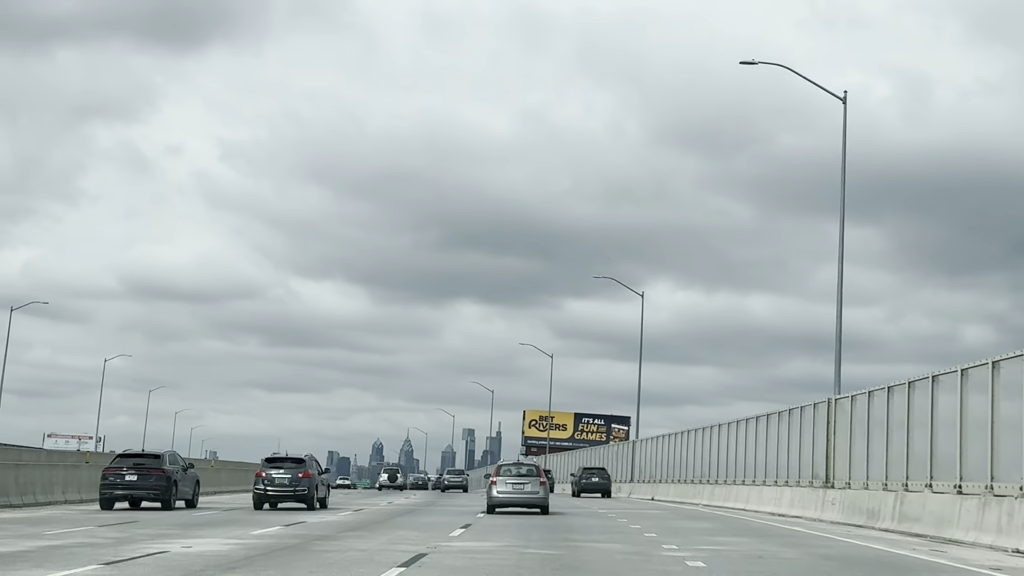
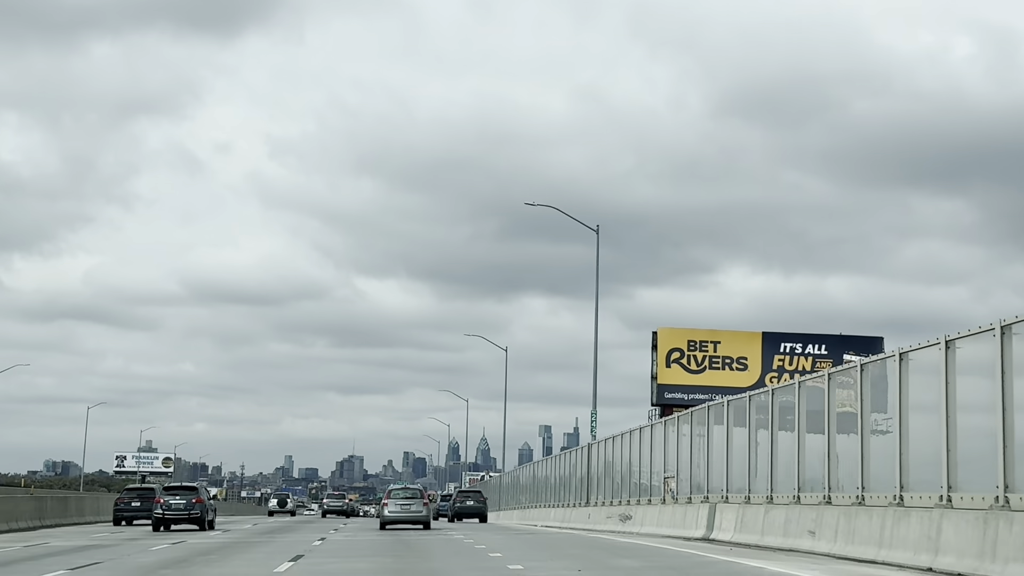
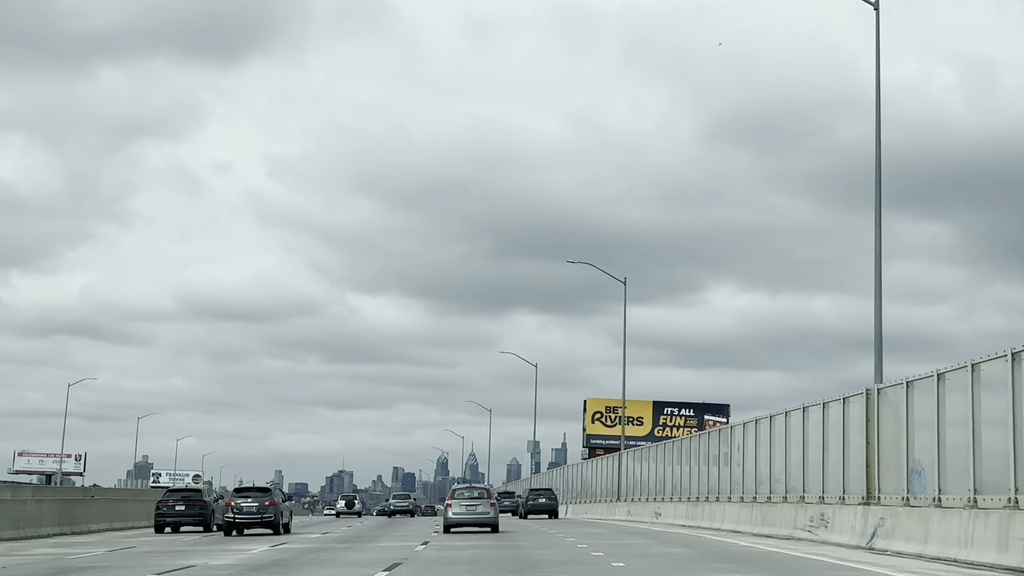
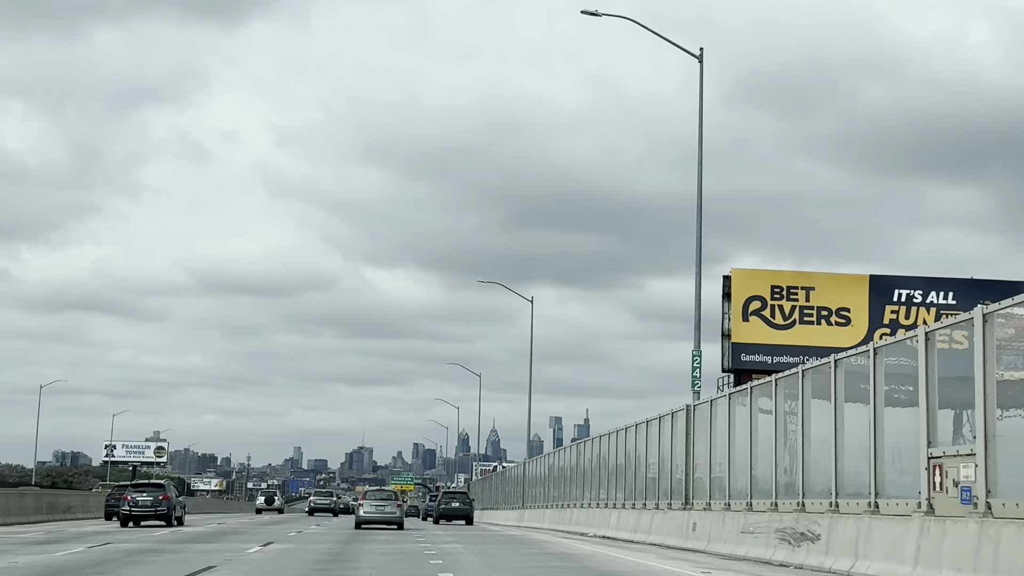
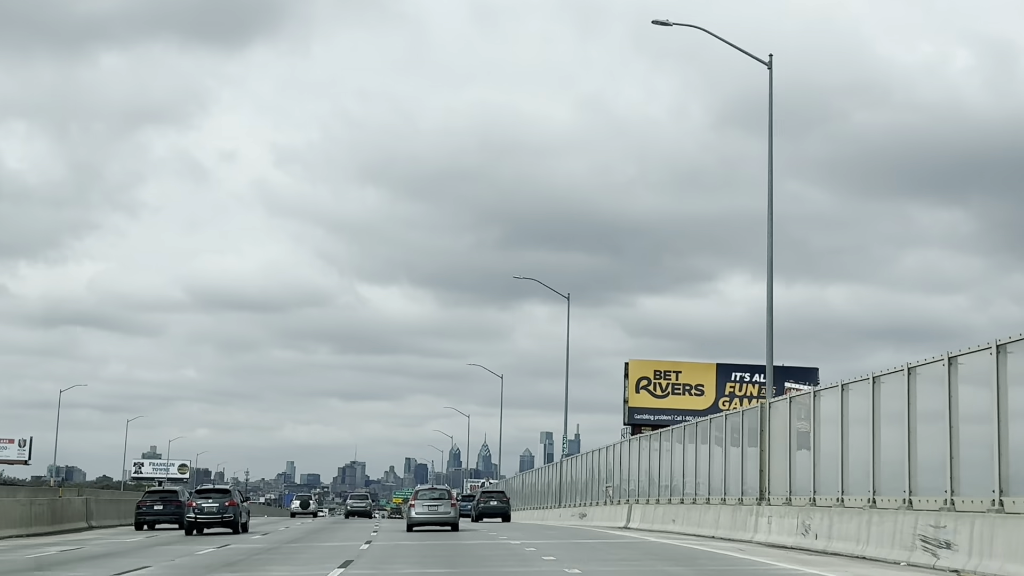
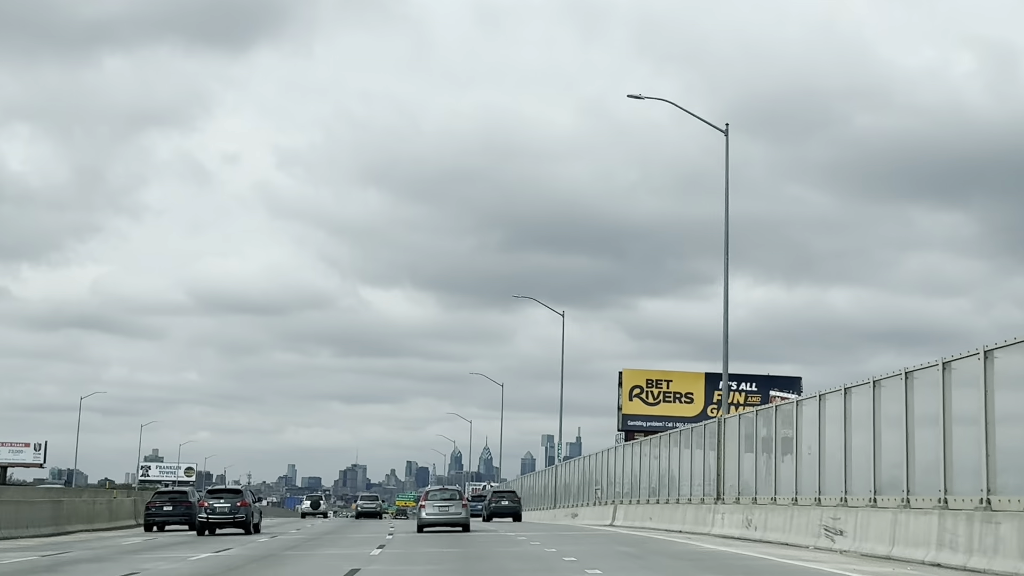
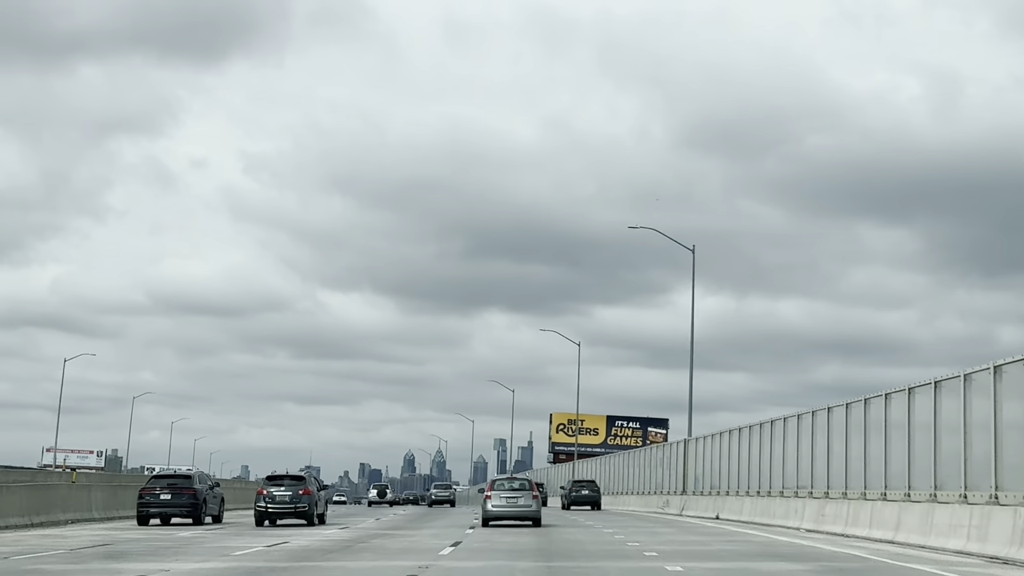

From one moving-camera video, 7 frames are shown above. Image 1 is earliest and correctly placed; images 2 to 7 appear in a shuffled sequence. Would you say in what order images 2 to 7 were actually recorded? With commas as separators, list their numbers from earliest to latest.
7, 3, 6, 5, 2, 4
